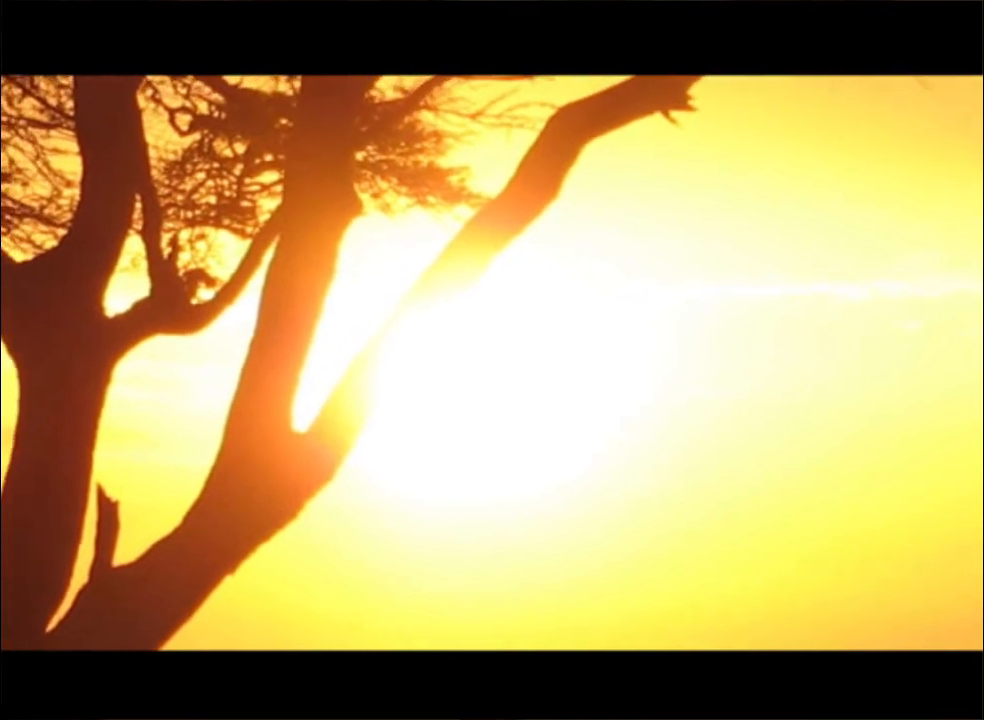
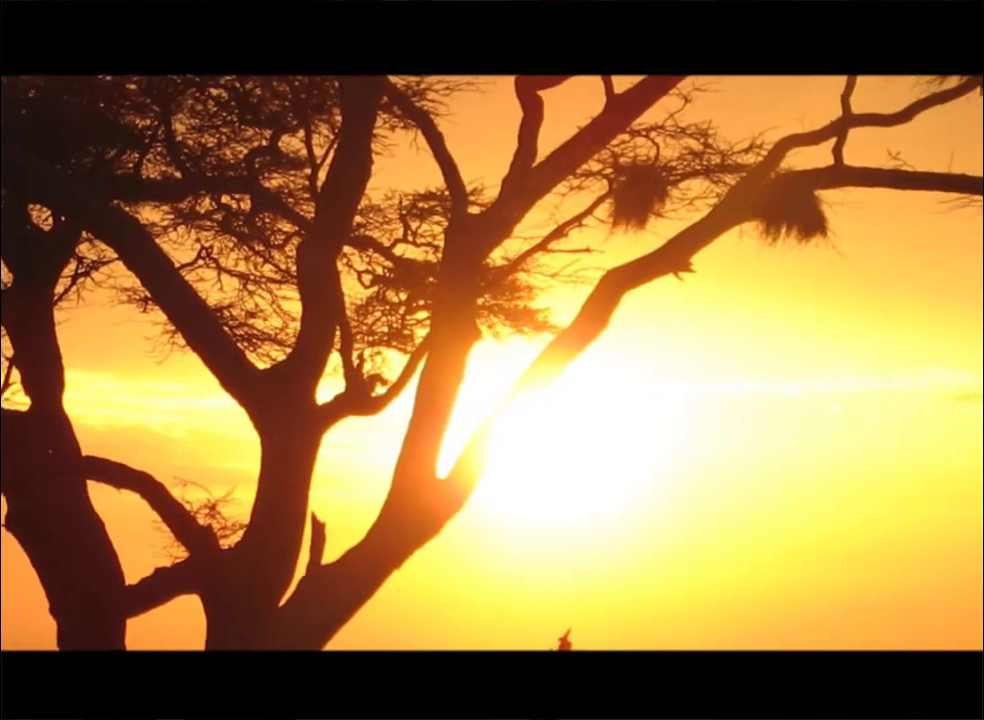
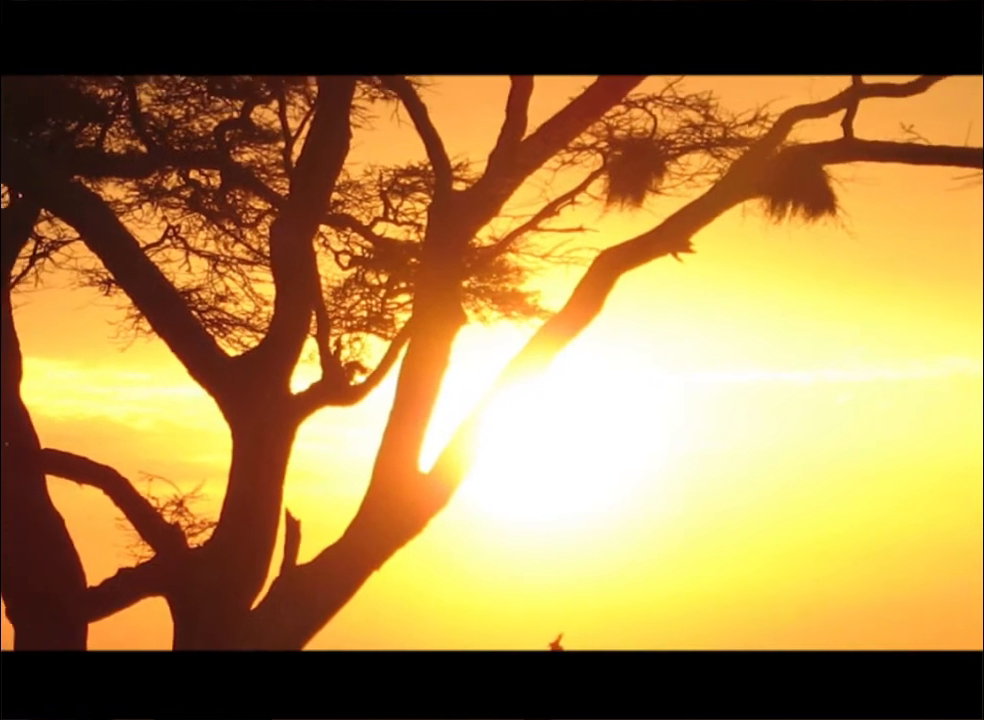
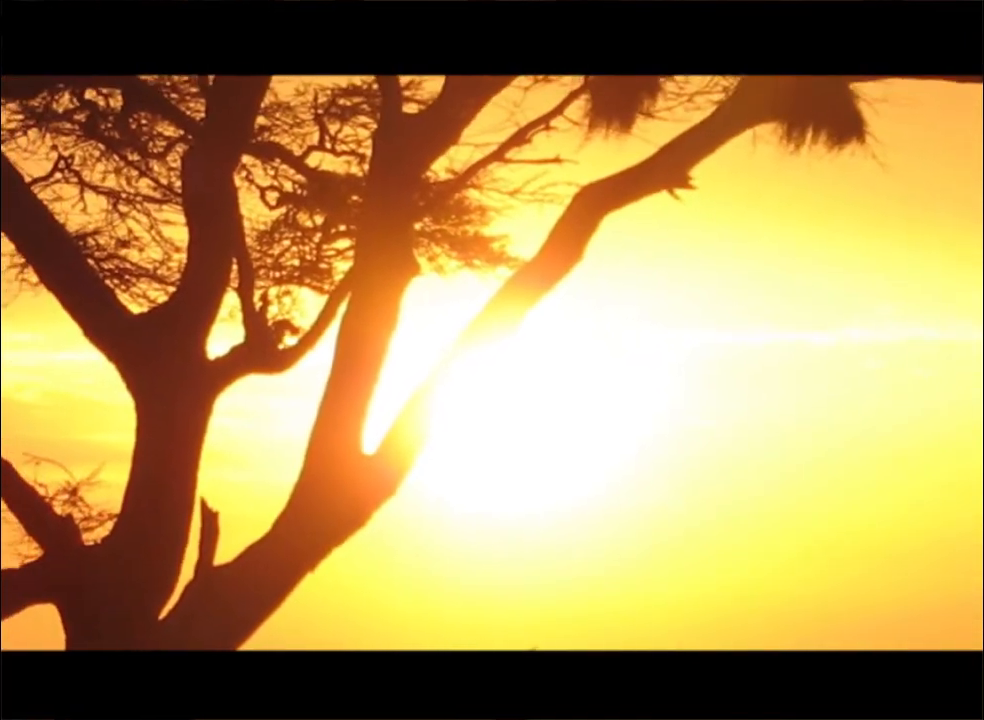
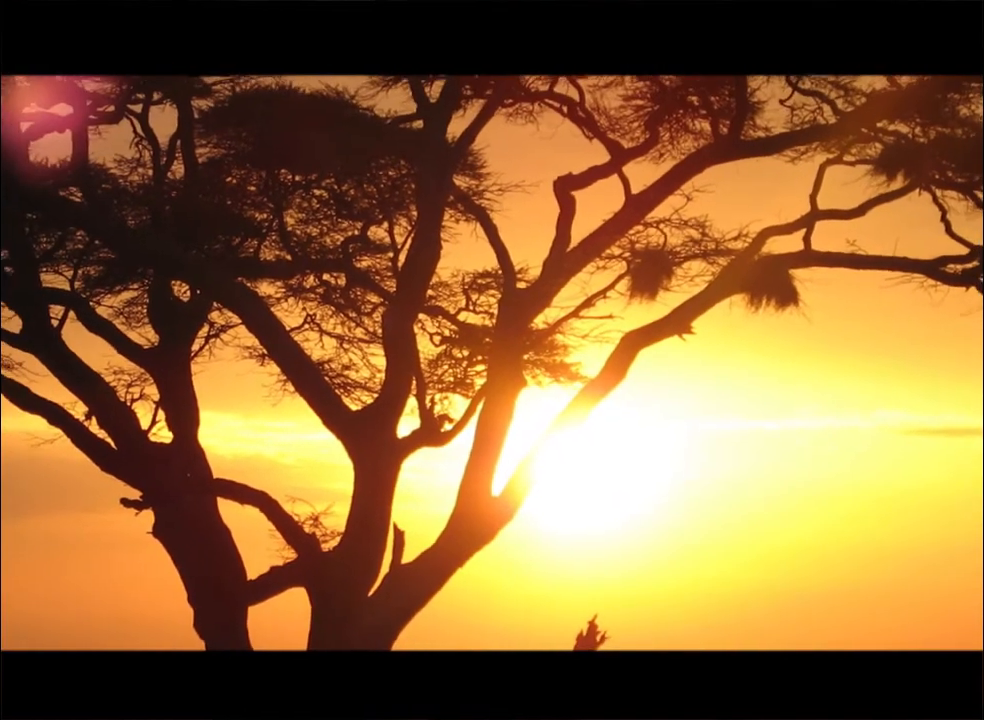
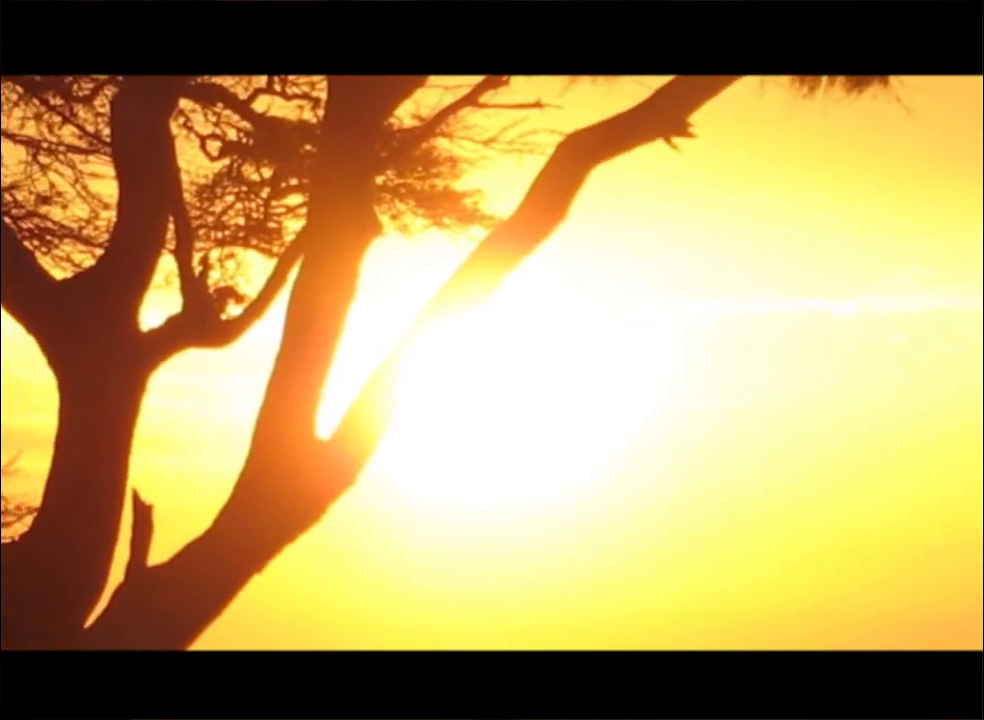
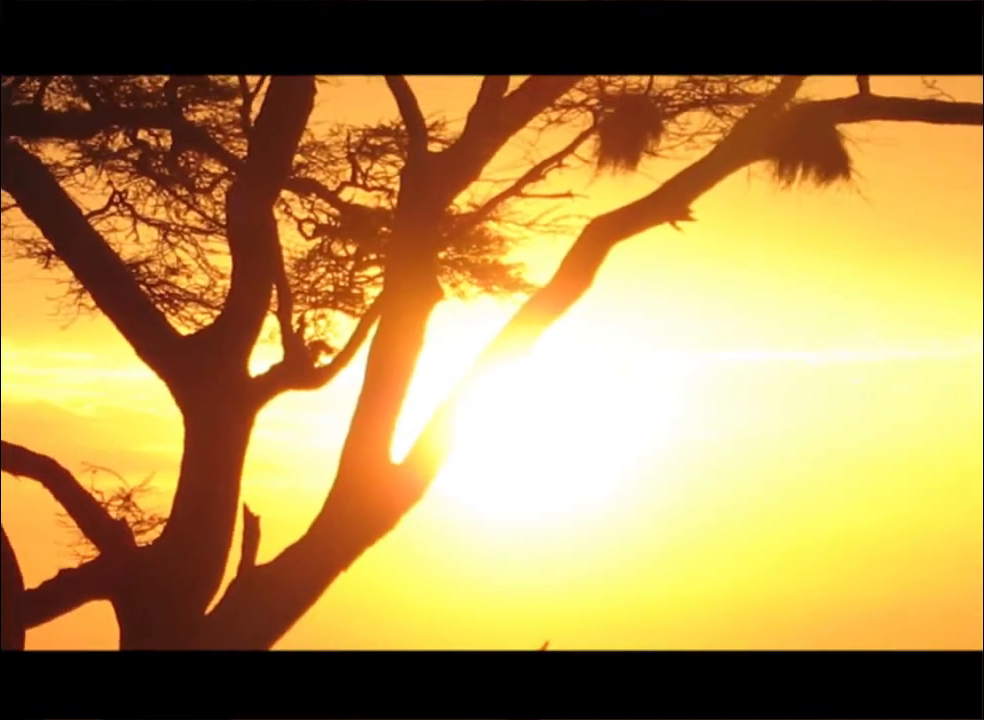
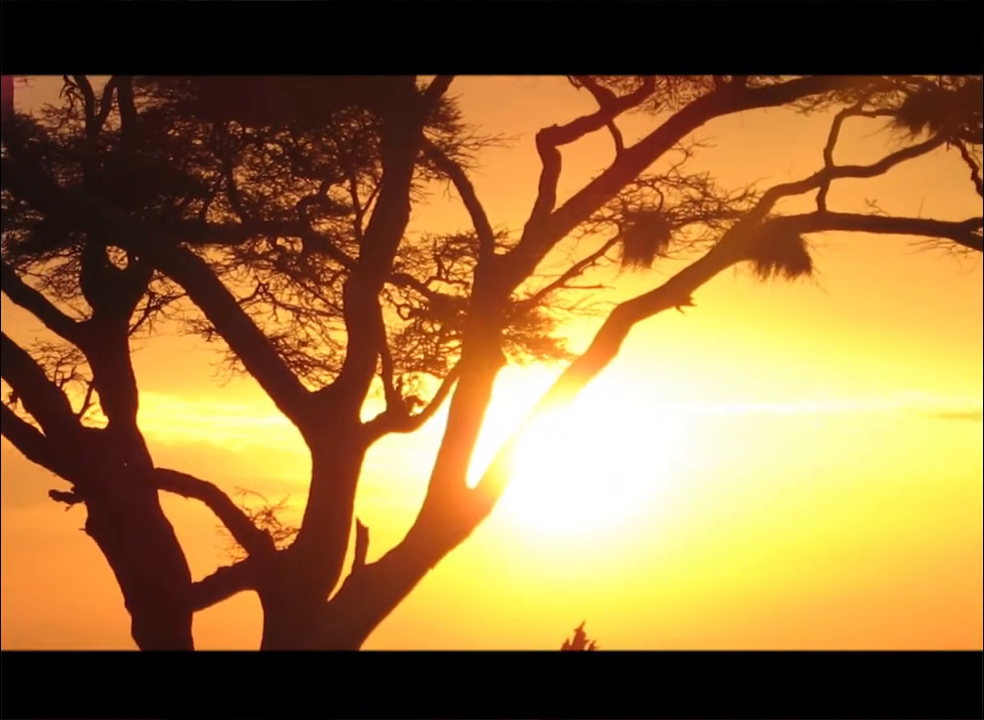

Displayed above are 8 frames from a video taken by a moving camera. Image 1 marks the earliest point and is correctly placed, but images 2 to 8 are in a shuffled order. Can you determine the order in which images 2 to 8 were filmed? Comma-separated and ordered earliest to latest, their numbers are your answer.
6, 4, 7, 3, 2, 8, 5
